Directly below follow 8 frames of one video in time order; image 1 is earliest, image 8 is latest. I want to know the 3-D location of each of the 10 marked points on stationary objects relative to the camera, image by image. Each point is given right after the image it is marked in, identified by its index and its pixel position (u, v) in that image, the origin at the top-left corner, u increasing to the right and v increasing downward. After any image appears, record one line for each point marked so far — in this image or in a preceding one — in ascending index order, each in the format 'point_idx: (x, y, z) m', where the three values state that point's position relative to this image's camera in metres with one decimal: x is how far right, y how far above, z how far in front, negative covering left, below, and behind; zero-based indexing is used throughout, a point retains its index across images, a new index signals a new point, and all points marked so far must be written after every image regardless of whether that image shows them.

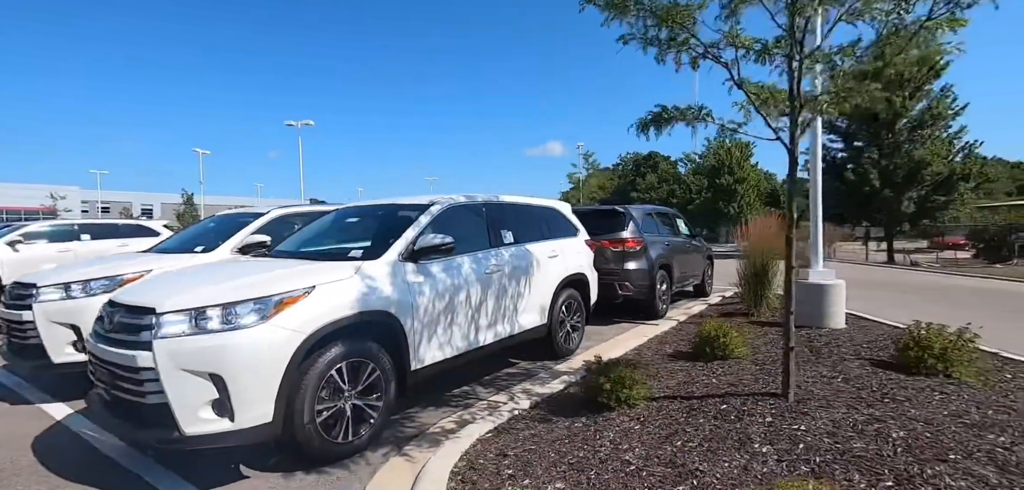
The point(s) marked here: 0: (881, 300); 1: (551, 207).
0: (+7.9, -1.1, +10.6) m
1: (+0.4, +0.5, +6.0) m
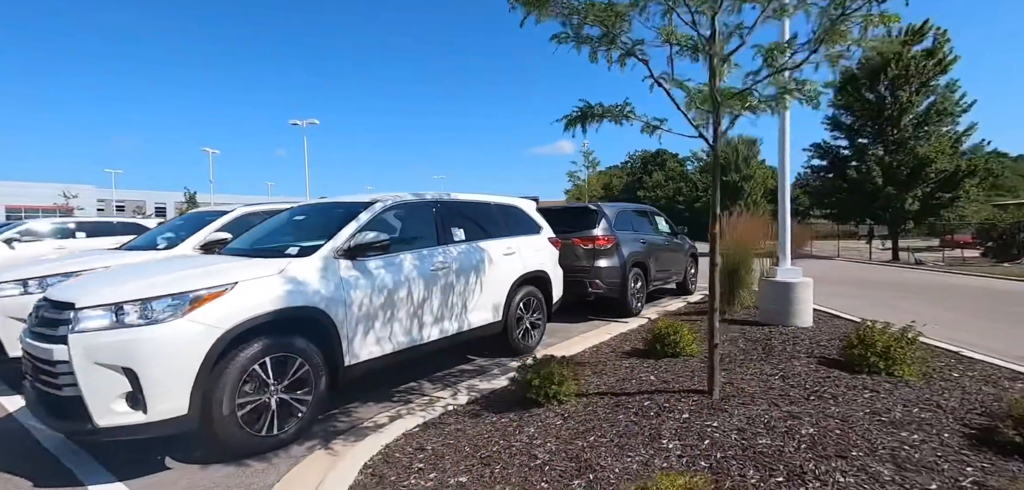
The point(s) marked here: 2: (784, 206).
0: (+7.5, -1.1, +10.5) m
1: (0.0, +0.5, +6.0) m
2: (+3.7, +0.6, +6.8) m
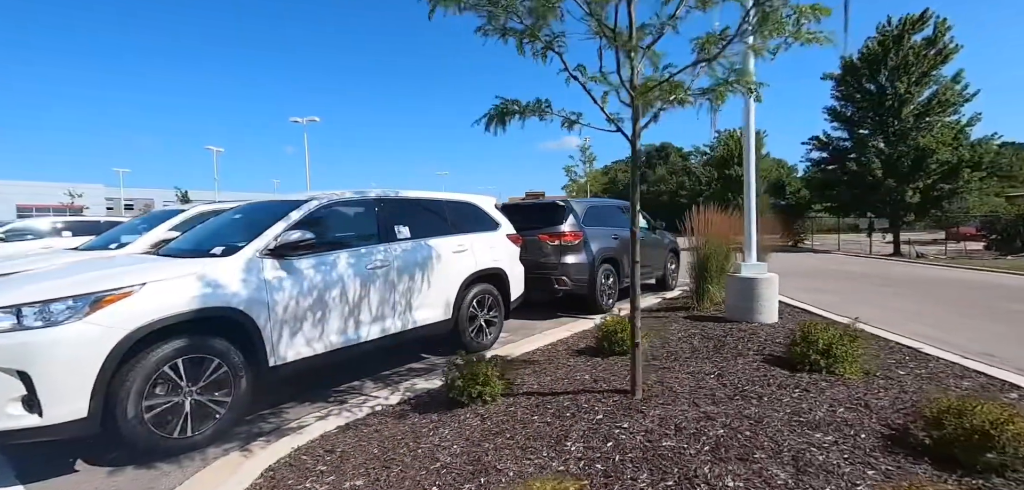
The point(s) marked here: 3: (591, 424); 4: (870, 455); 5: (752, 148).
0: (+7.0, -0.9, +10.4) m
1: (-0.6, +0.5, +6.0) m
2: (+3.2, +0.6, +6.7) m
3: (+0.5, -1.1, +3.1) m
4: (+2.0, -1.2, +2.7) m
5: (+3.2, +1.3, +6.6) m
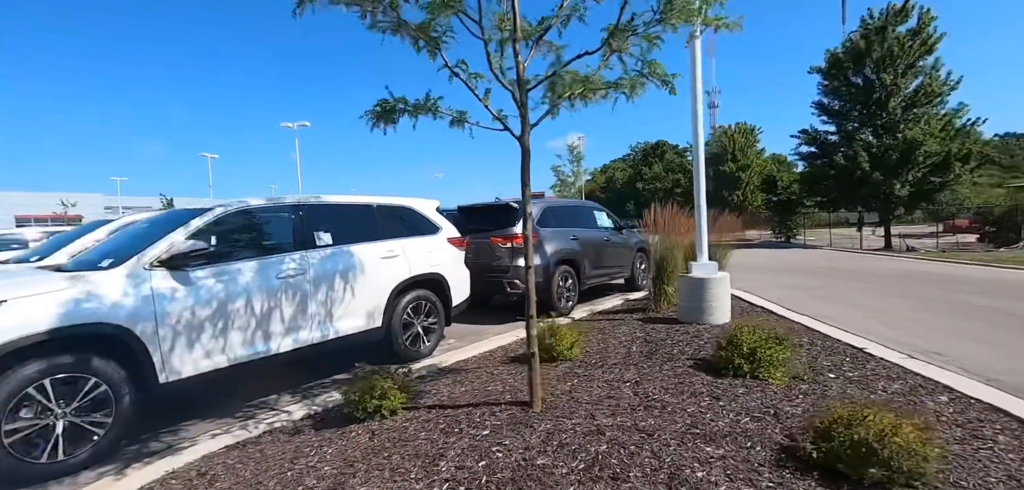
0: (+6.3, -0.8, +10.2) m
1: (-1.3, +0.5, +5.8) m
2: (+2.5, +0.6, +6.5) m
3: (-0.2, -1.1, +2.9) m
4: (+1.3, -1.2, +2.6) m
5: (+2.5, +1.3, +6.4) m
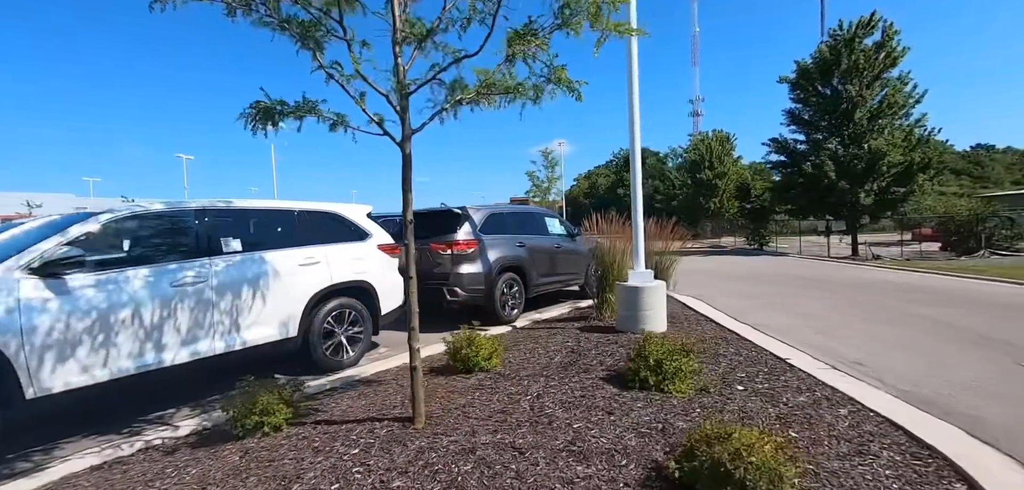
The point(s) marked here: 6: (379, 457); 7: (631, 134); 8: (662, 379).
0: (+5.4, -1.0, +10.3) m
1: (-2.1, +0.4, +5.7) m
2: (+1.6, +0.5, +6.5) m
3: (-1.0, -1.2, +2.8) m
4: (+0.5, -1.2, +2.5) m
5: (+1.6, +1.2, +6.4) m
6: (-0.7, -1.2, +2.8) m
7: (+1.5, +1.4, +6.5) m
8: (+1.2, -1.0, +3.9) m
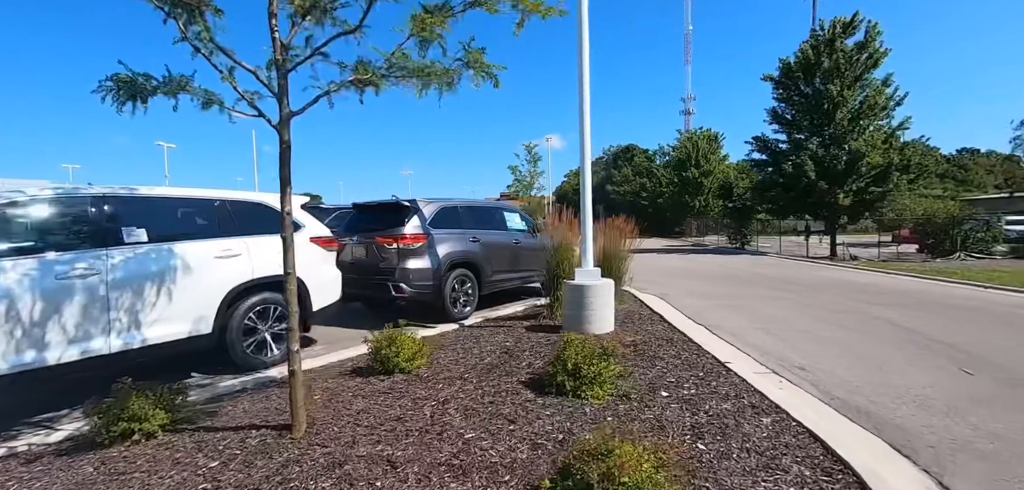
0: (+4.6, -1.0, +10.1) m
1: (-2.8, +0.5, +5.4) m
2: (+0.9, +0.6, +6.3) m
3: (-1.6, -1.2, +2.5) m
4: (-0.1, -1.2, +2.2) m
5: (+0.9, +1.2, +6.2) m
6: (-1.4, -1.1, +2.5) m
7: (+0.9, +1.5, +6.2) m
8: (+0.5, -1.0, +3.7) m
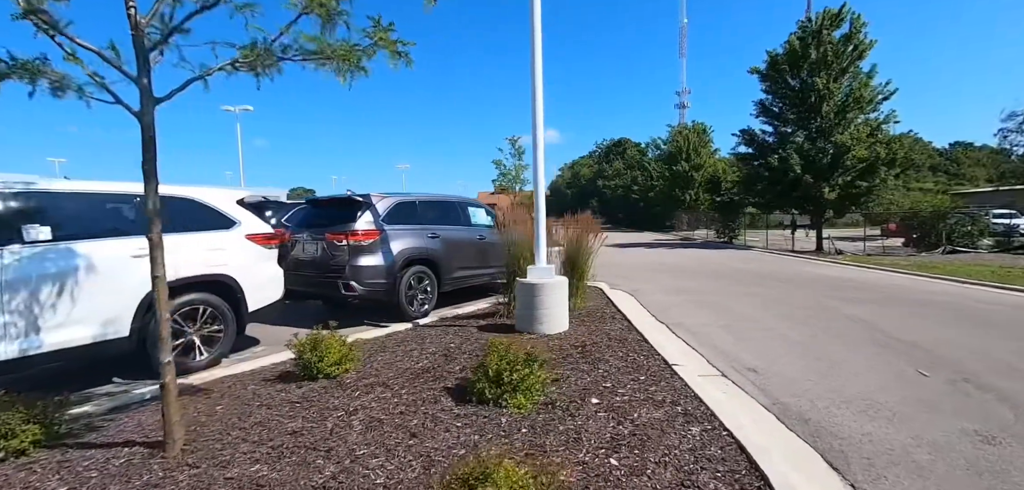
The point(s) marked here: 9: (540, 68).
0: (+3.9, -0.9, +9.9) m
1: (-3.4, +0.5, +5.1) m
2: (+0.3, +0.6, +6.0) m
3: (-2.2, -1.2, +2.3) m
4: (-0.7, -1.2, +2.0) m
5: (+0.3, +1.3, +5.9) m
6: (-1.9, -1.1, +2.3) m
7: (+0.3, +1.5, +6.0) m
8: (-0.1, -1.0, +3.4) m
9: (+0.3, +2.1, +5.9) m
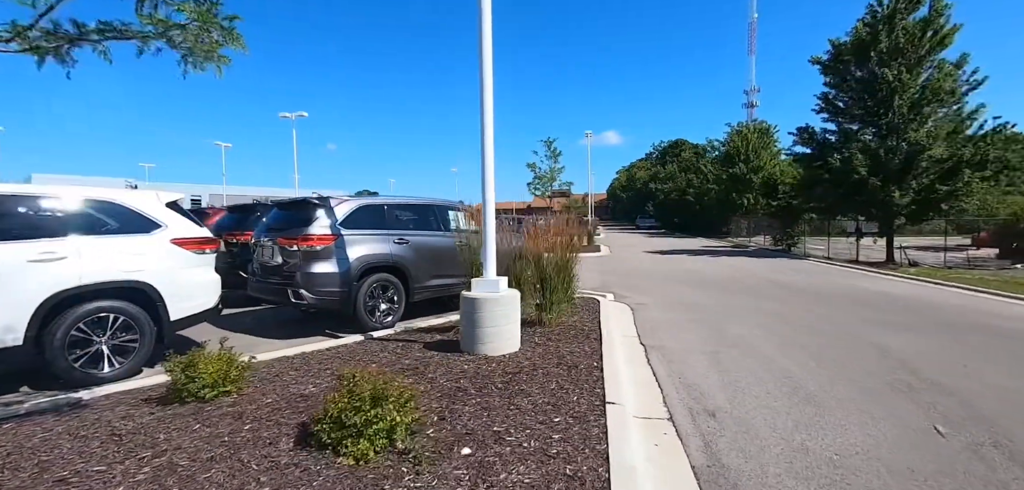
0: (+3.7, -1.1, +8.8) m
1: (-4.1, +0.4, +4.9) m
2: (-0.3, +0.5, +5.4) m
3: (-3.2, -1.2, +1.9) m
4: (-1.7, -1.3, +1.5) m
5: (-0.2, +1.2, +5.3) m
6: (-3.0, -1.2, +1.9) m
7: (-0.3, +1.4, +5.3) m
8: (-1.0, -1.1, +2.8) m
9: (-0.2, +2.0, +5.3) m
